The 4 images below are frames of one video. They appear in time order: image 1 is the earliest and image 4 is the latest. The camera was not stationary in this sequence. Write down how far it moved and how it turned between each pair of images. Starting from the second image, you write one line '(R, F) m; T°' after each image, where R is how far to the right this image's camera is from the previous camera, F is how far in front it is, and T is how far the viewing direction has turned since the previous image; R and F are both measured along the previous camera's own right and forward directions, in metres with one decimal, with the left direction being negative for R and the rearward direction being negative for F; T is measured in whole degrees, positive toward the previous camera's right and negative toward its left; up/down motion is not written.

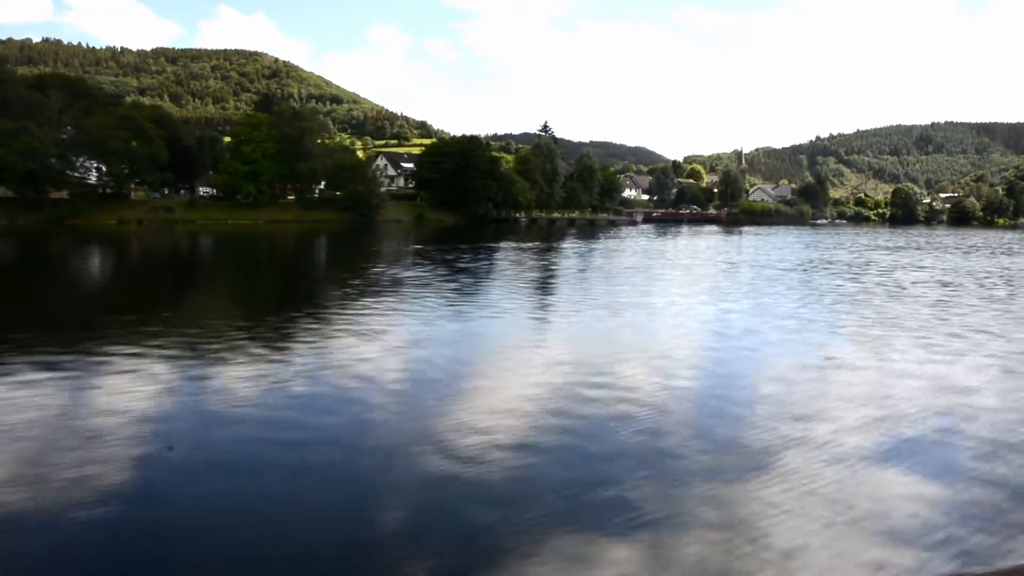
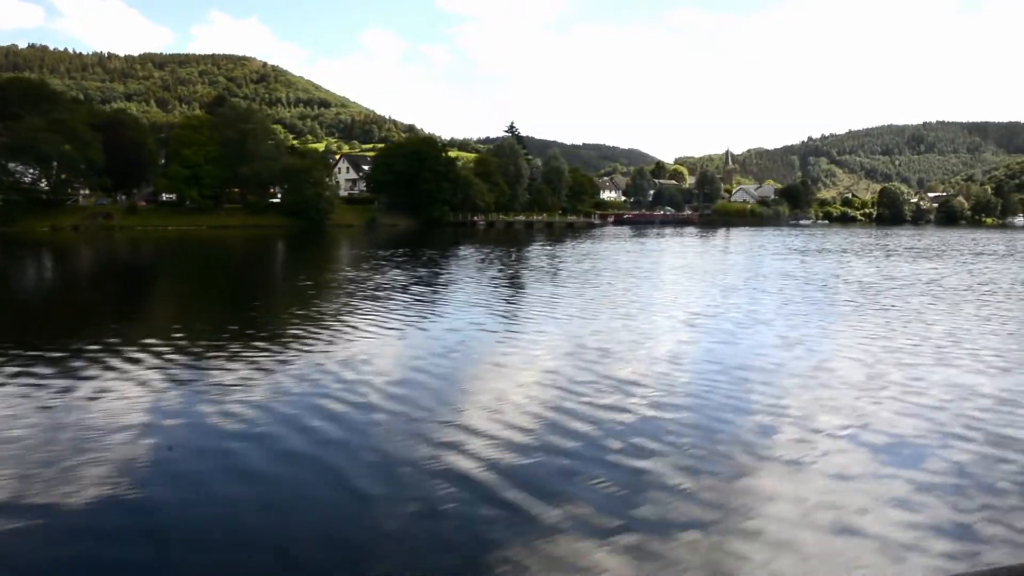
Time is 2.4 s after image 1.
(+2.5, +2.0) m; 0°
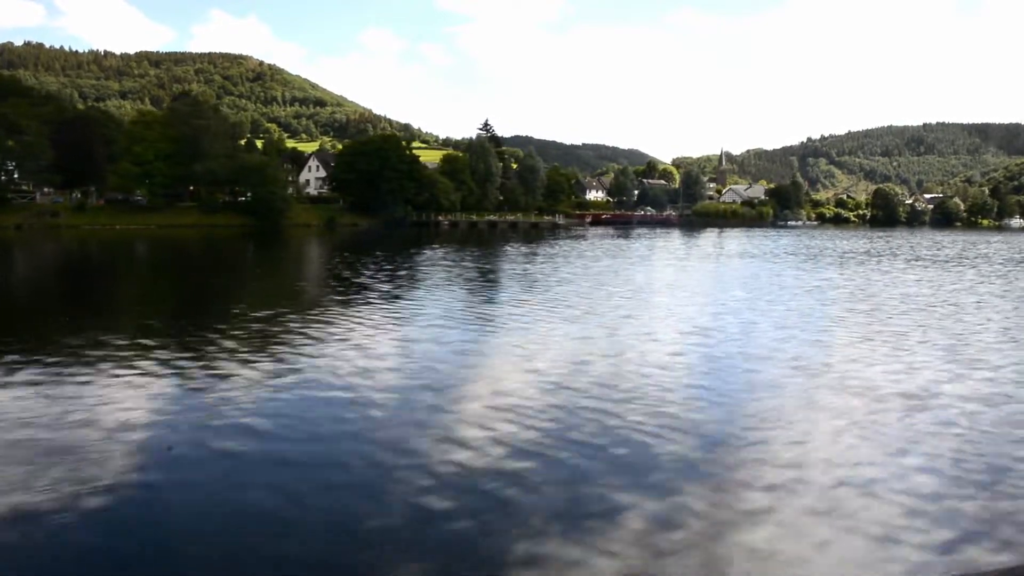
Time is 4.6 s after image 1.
(+2.2, +1.7) m; 0°
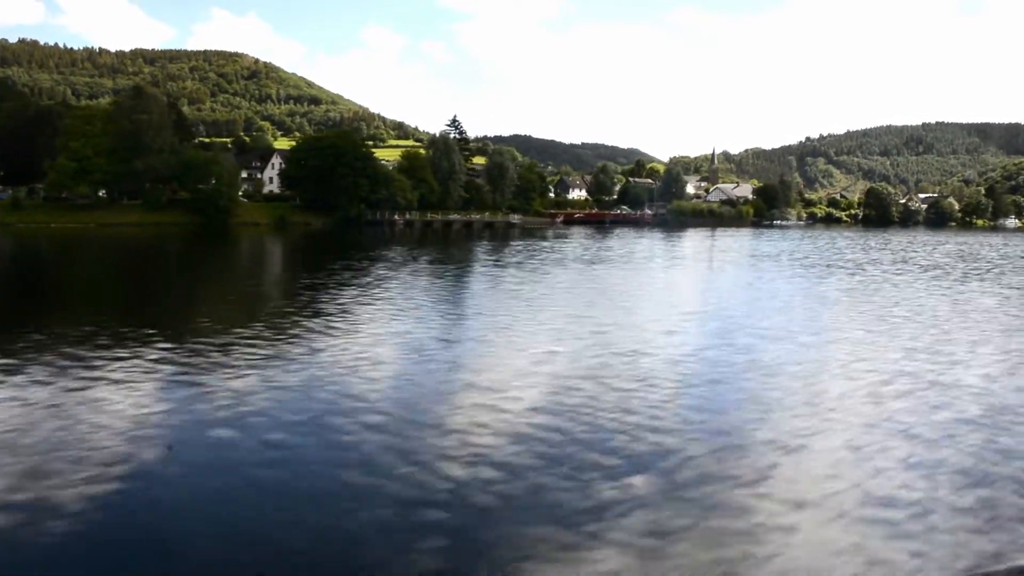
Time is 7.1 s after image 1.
(+2.6, +1.9) m; 0°
